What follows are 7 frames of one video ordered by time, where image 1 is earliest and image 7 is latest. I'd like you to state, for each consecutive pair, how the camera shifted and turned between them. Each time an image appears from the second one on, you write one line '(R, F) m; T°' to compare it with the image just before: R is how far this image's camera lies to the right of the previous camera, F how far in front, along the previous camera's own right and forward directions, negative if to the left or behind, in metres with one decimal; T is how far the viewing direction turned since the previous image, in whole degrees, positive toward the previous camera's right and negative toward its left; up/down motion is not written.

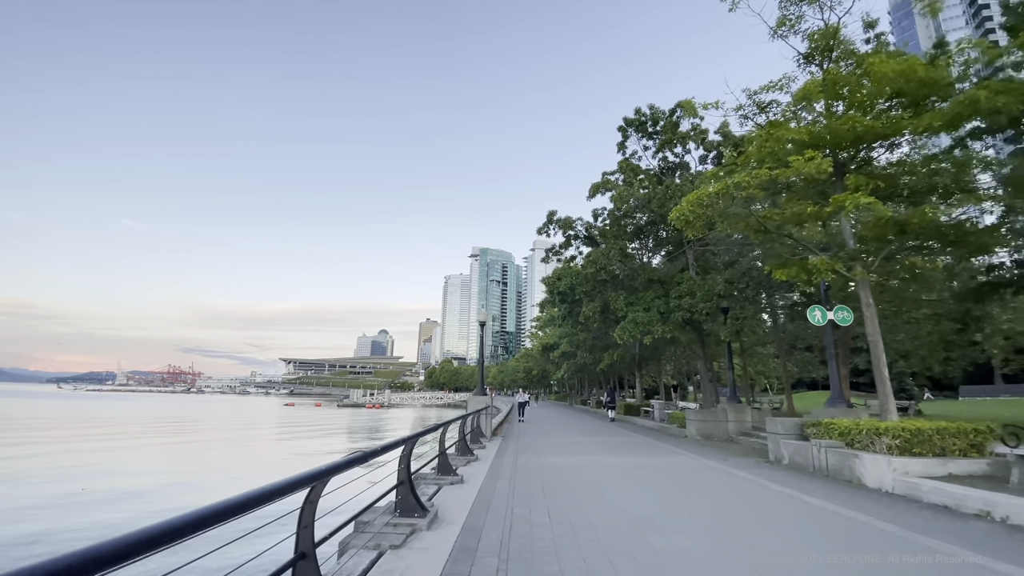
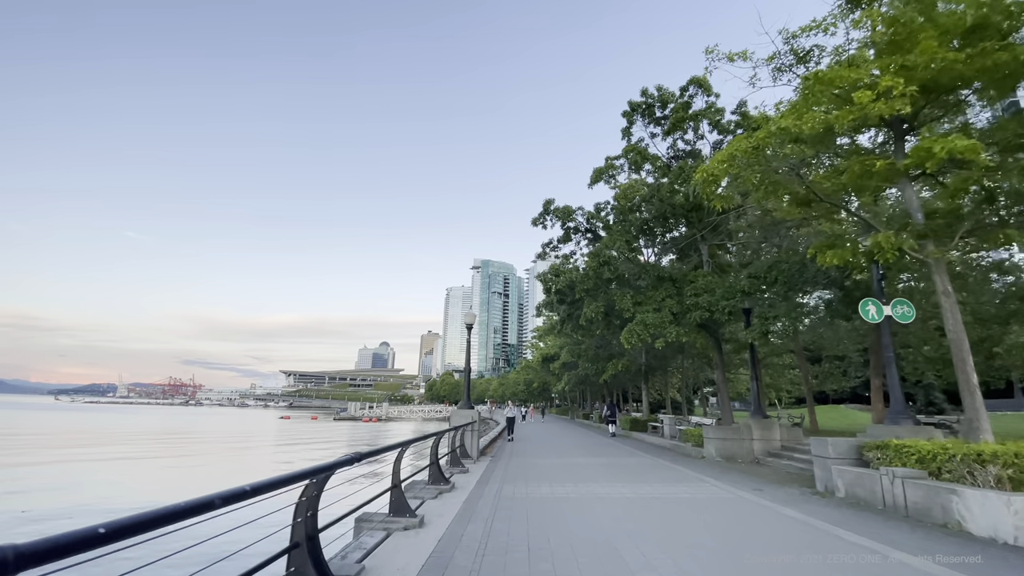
(+0.4, +2.2) m; 0°
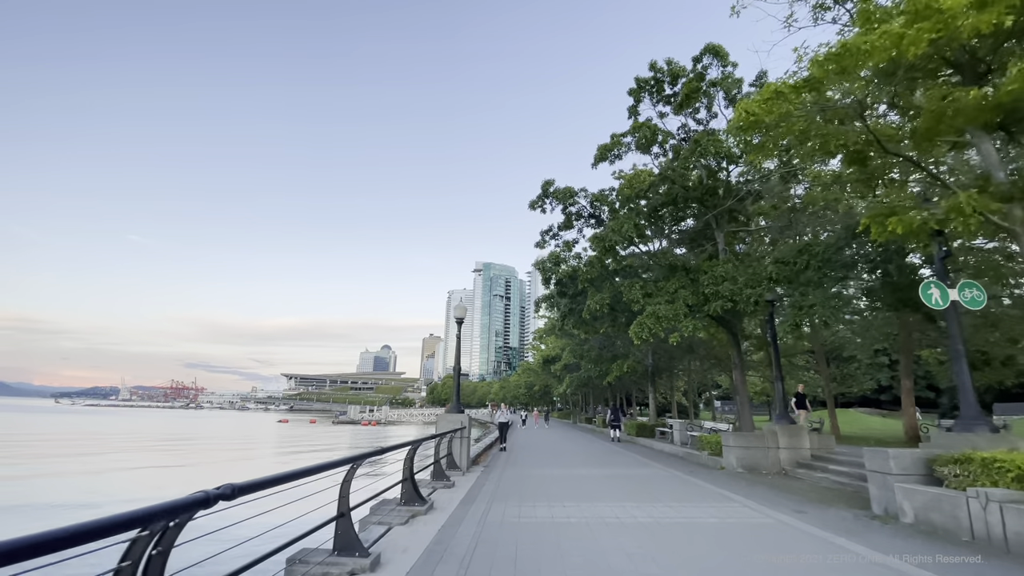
(+0.2, +1.6) m; 0°
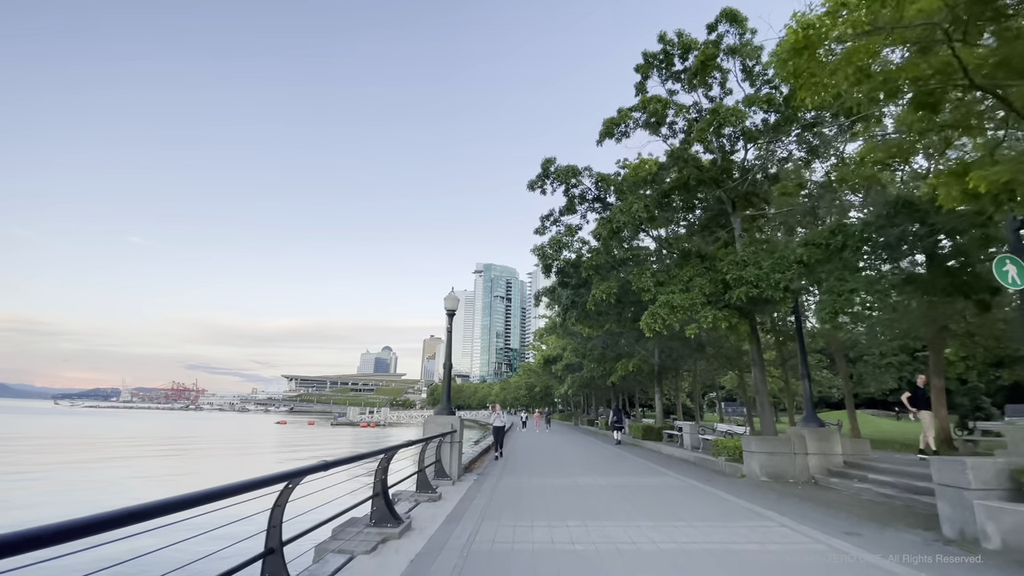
(+0.1, +1.4) m; 0°
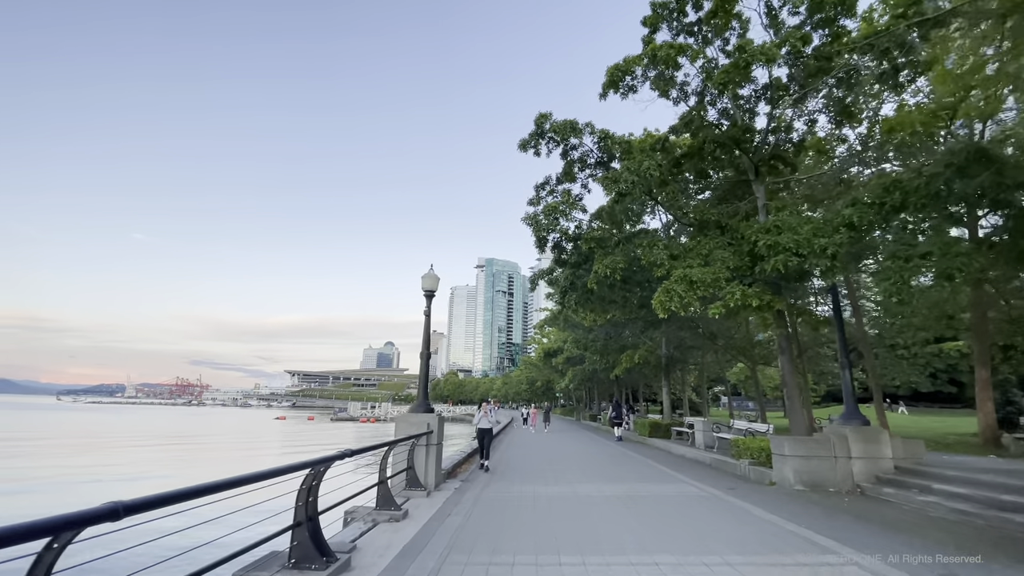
(+0.3, +1.8) m; 0°
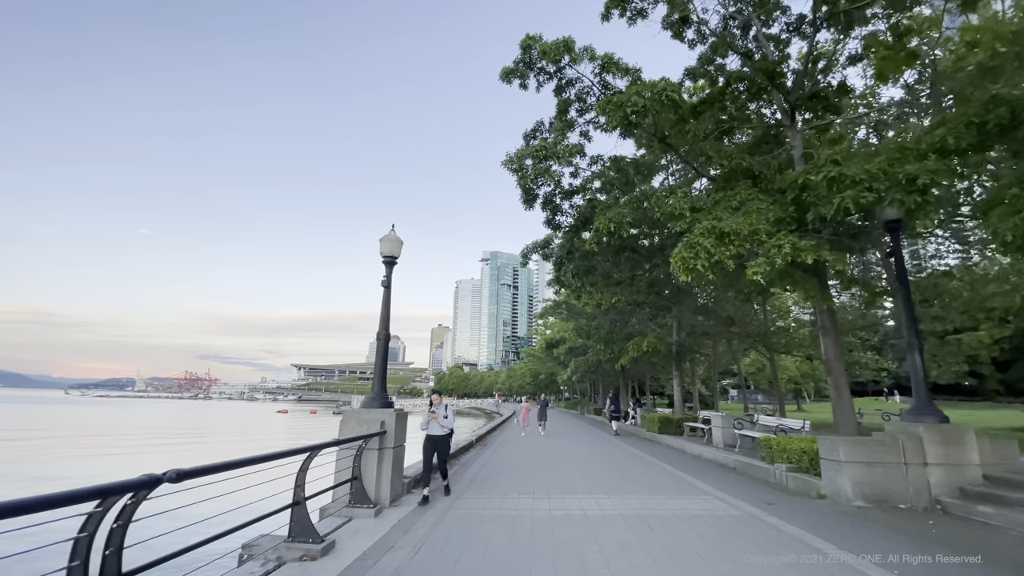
(+0.5, +2.1) m; -1°
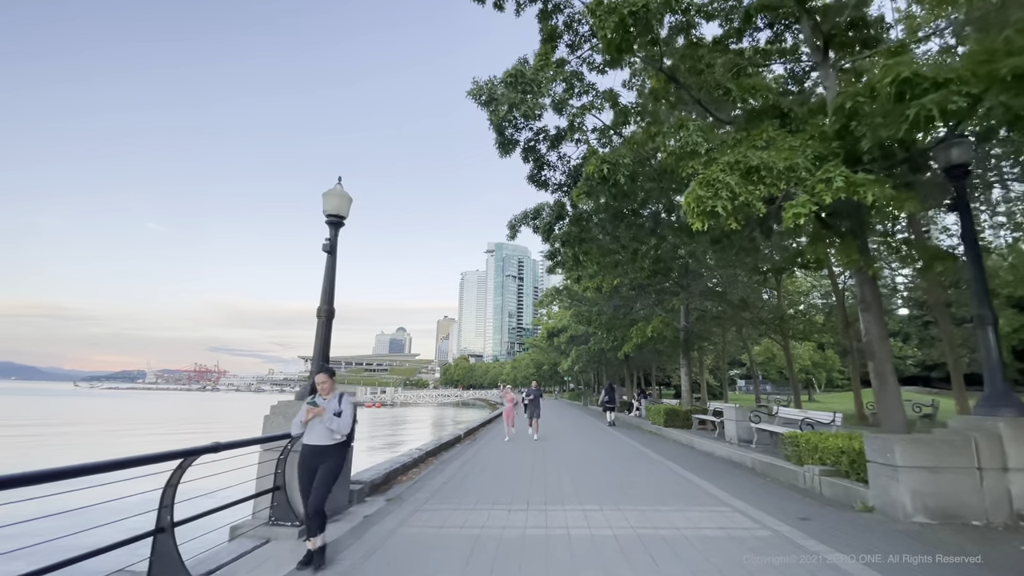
(+0.5, +1.6) m; -1°
